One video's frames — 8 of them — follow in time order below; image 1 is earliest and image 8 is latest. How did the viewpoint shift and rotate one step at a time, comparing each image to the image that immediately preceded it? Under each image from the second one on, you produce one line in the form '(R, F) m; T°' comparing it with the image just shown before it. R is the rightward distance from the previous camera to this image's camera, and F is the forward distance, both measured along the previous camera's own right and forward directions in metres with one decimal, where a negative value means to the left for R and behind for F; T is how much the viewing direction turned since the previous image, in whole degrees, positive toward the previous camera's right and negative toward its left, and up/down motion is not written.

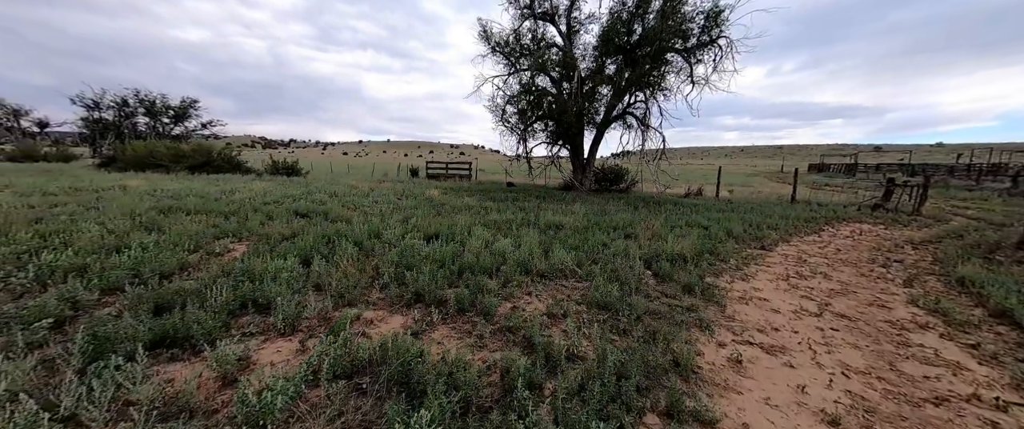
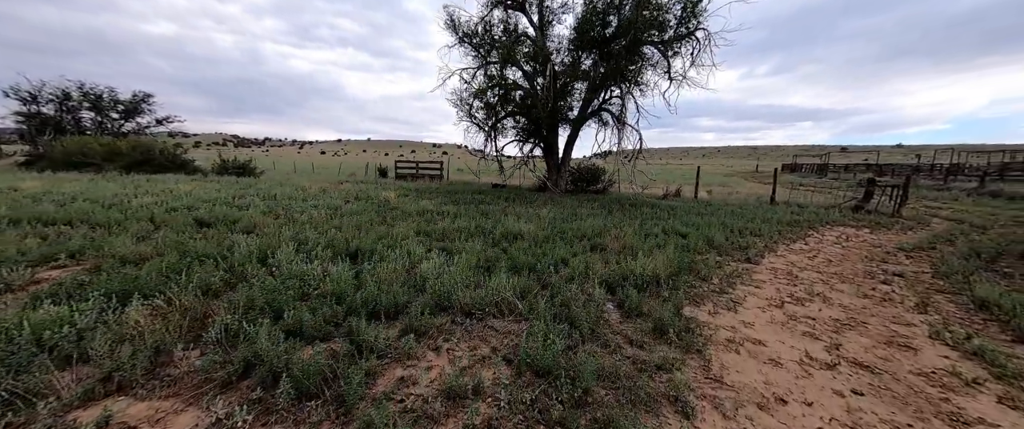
(+0.7, +1.3) m; +3°
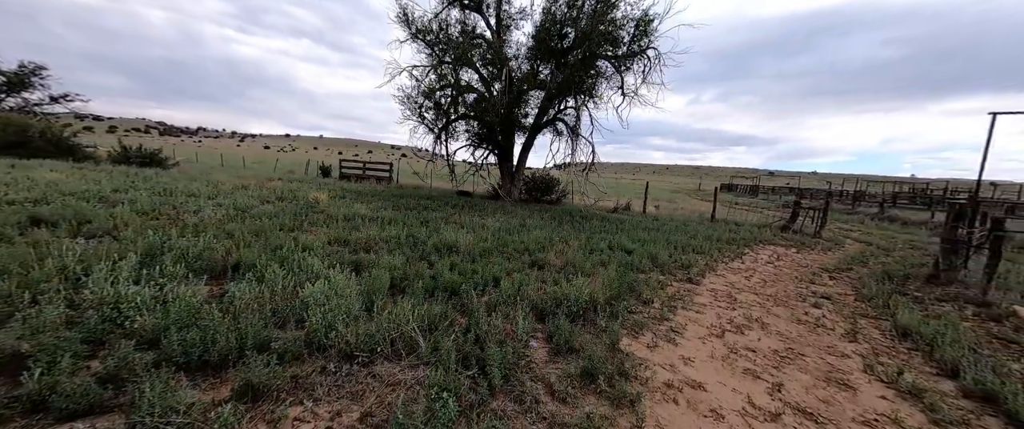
(+0.5, +0.7) m; +7°
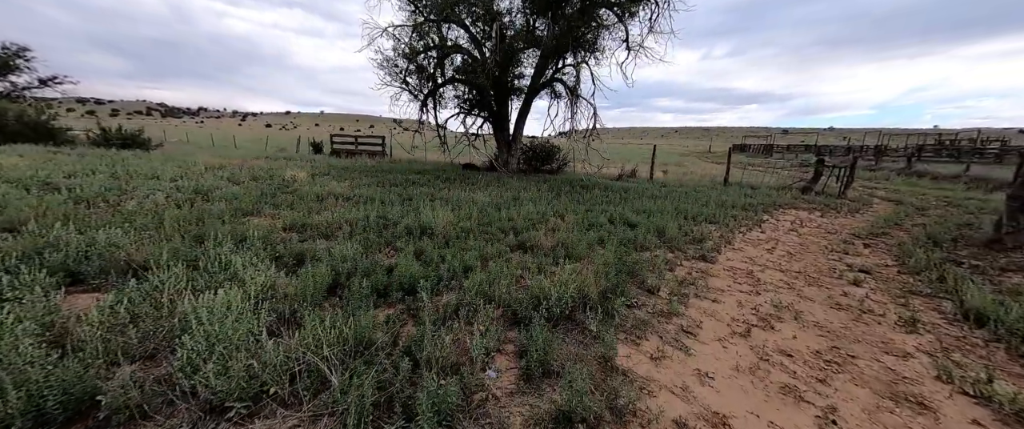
(+0.4, +1.0) m; -1°
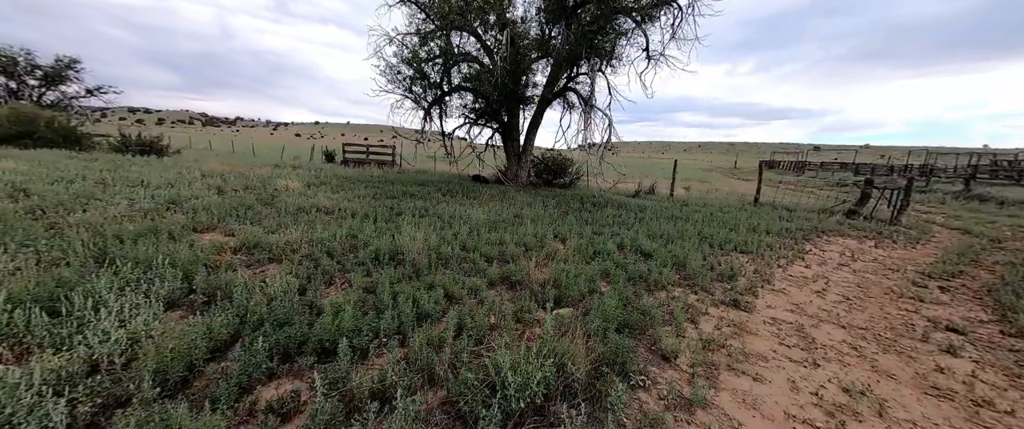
(+0.5, +1.0) m; -3°
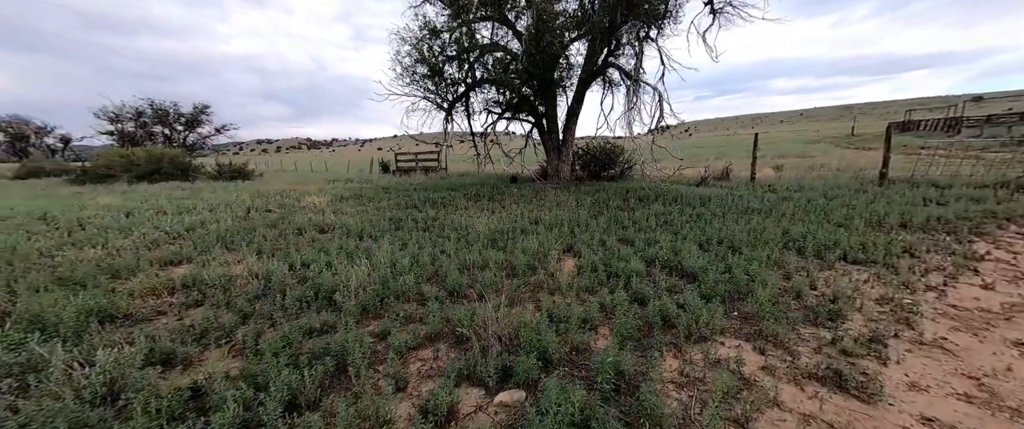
(+1.2, +1.6) m; -12°
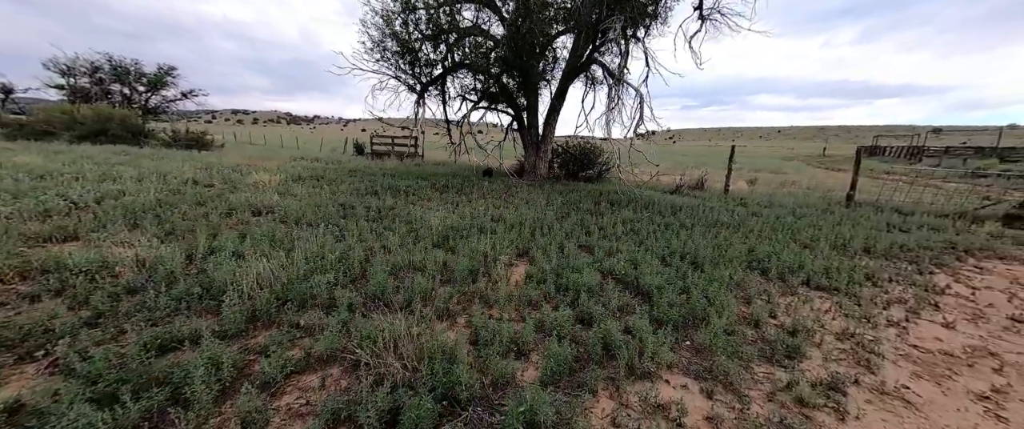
(+0.4, +0.5) m; +3°
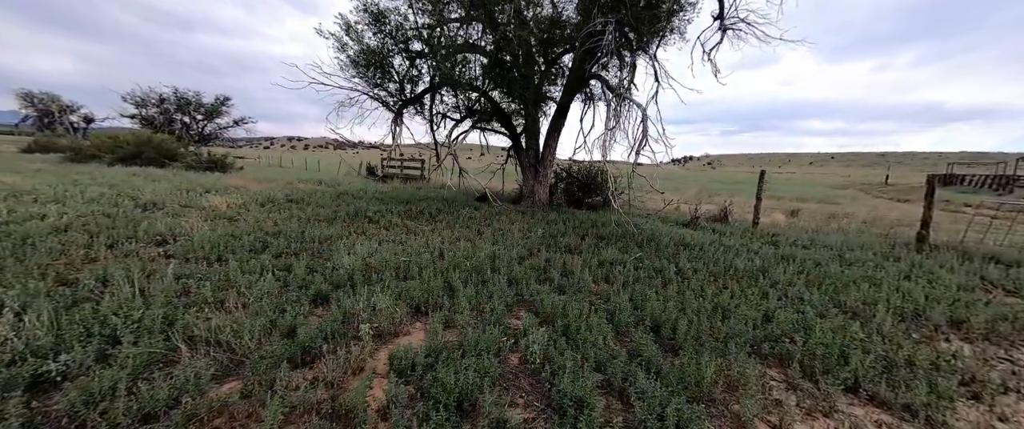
(+1.5, +1.5) m; -5°
